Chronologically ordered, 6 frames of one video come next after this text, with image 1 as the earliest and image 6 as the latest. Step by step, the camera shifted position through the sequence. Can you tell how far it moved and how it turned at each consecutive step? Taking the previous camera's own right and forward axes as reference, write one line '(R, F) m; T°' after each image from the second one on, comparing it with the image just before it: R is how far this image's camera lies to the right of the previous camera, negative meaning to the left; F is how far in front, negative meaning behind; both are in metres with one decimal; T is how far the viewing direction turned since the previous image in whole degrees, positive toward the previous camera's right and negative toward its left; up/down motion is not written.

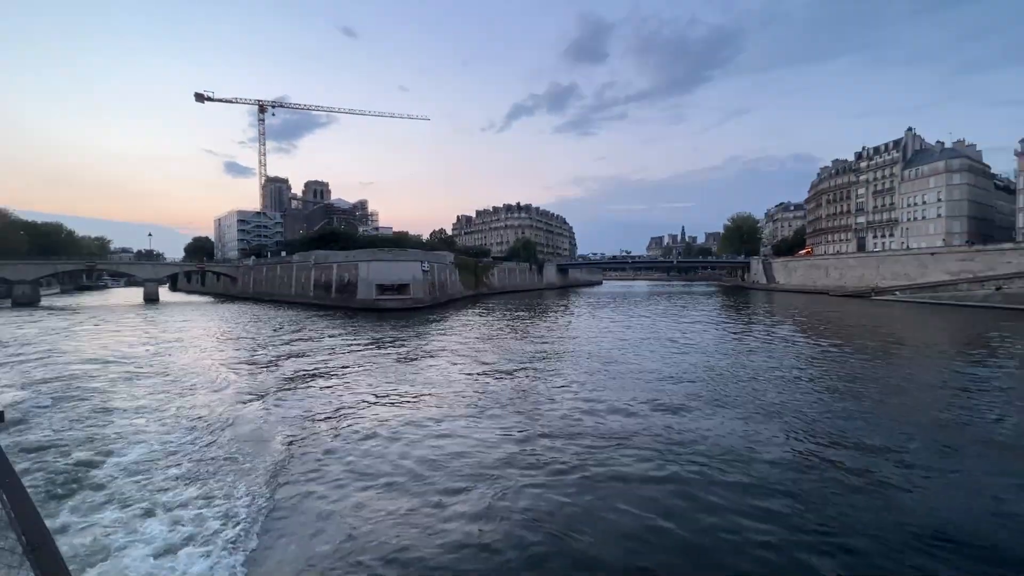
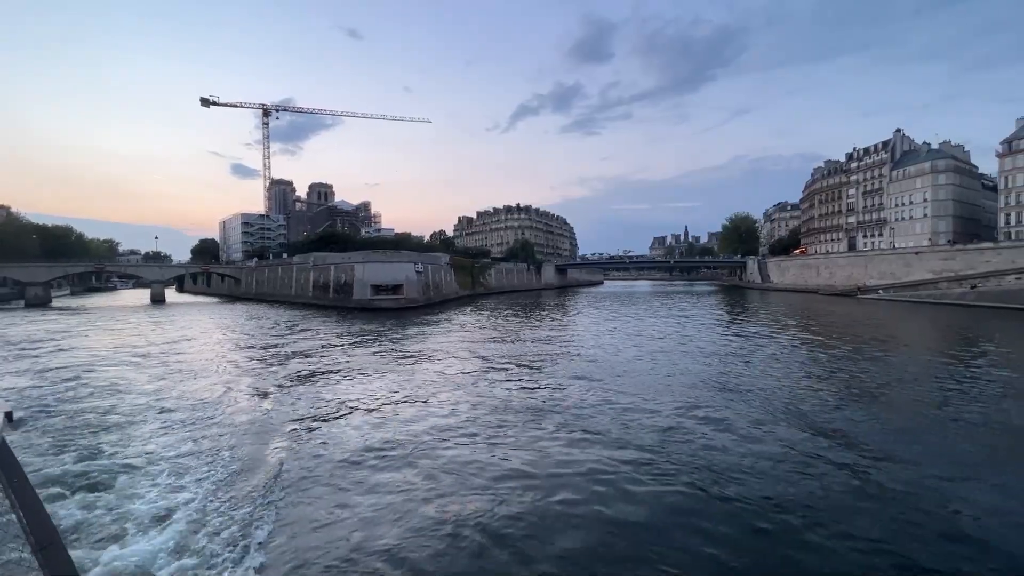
(+0.7, -0.9) m; -1°
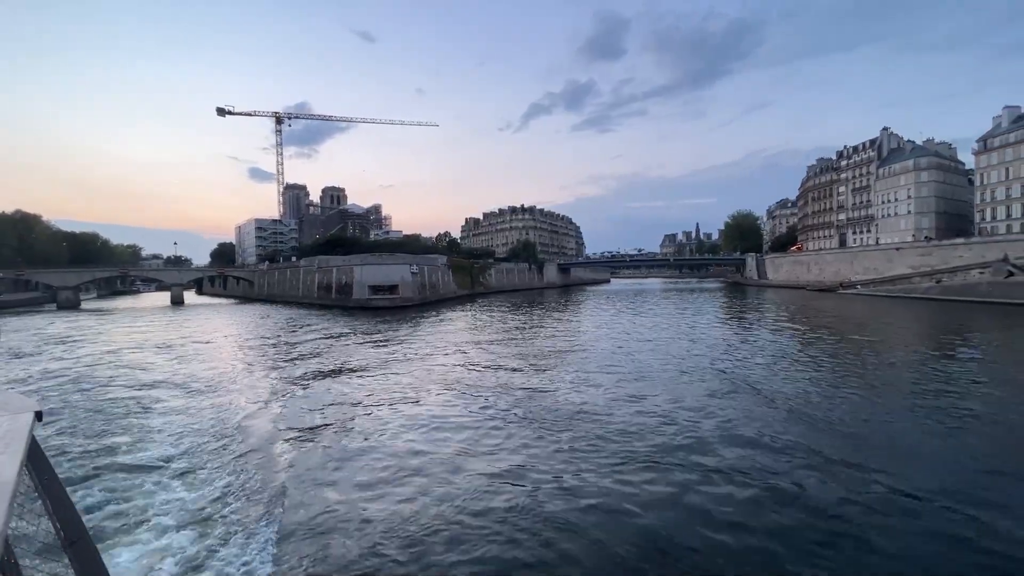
(+1.3, -1.7) m; -2°
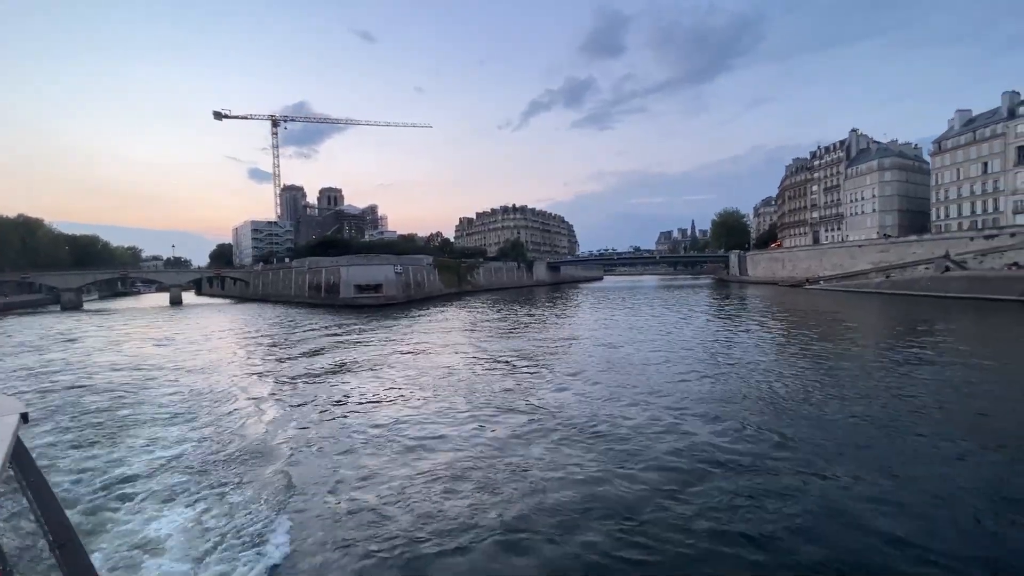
(+1.2, -1.7) m; 0°
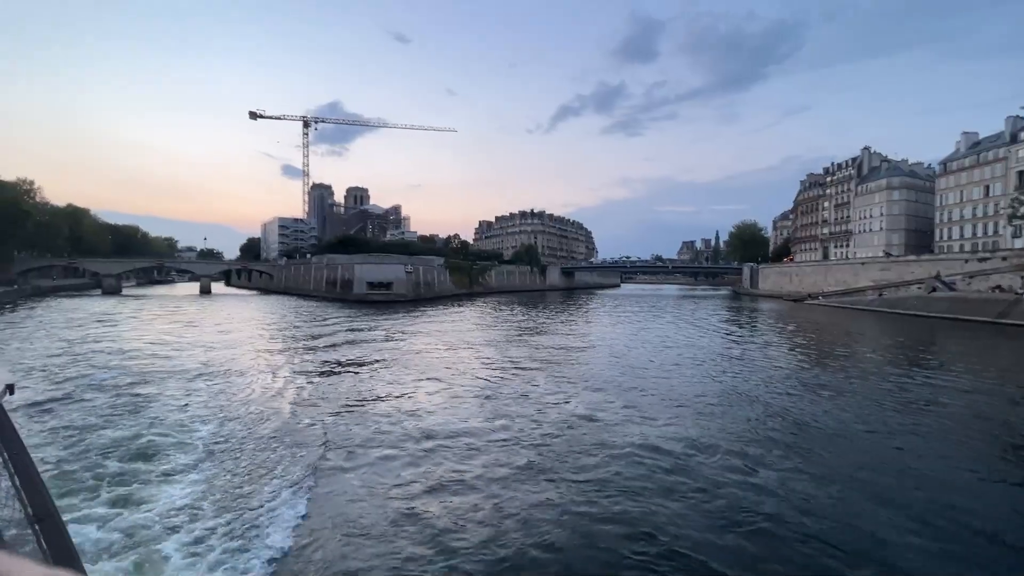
(+1.1, -1.4) m; -2°
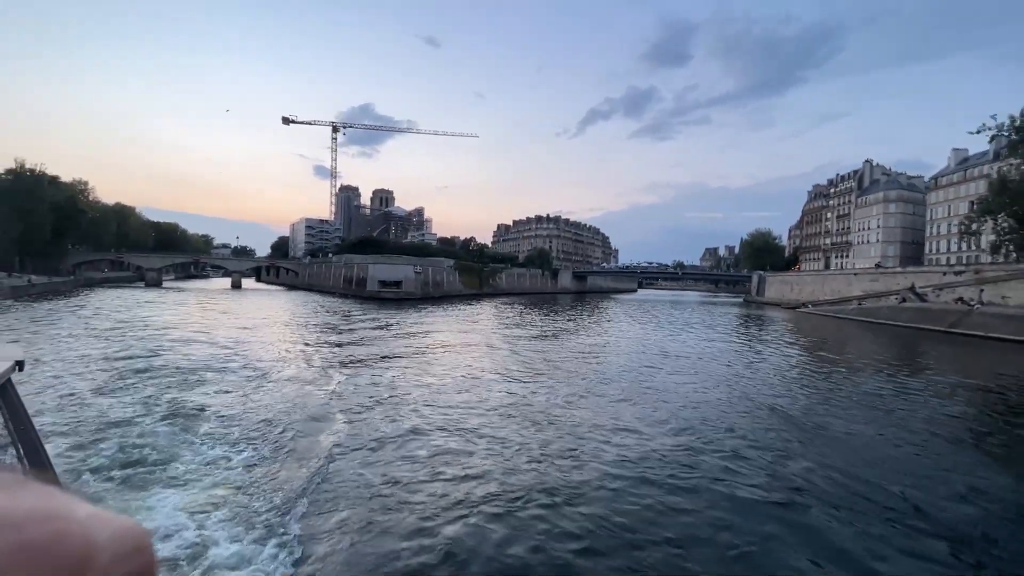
(+1.5, -2.2) m; -3°
